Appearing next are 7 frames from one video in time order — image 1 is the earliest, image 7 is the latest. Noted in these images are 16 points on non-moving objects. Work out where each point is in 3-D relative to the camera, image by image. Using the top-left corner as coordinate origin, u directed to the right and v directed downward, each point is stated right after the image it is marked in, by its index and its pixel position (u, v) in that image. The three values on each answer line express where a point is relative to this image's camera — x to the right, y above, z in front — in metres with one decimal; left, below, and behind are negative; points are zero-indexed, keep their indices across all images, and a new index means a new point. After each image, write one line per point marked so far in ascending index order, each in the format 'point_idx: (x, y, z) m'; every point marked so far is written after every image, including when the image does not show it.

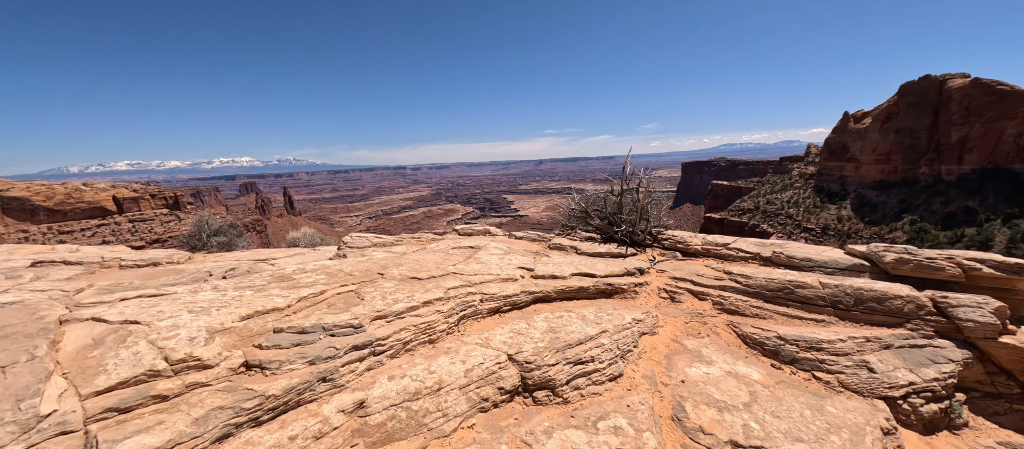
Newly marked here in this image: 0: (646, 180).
0: (+2.4, +0.8, +6.6) m
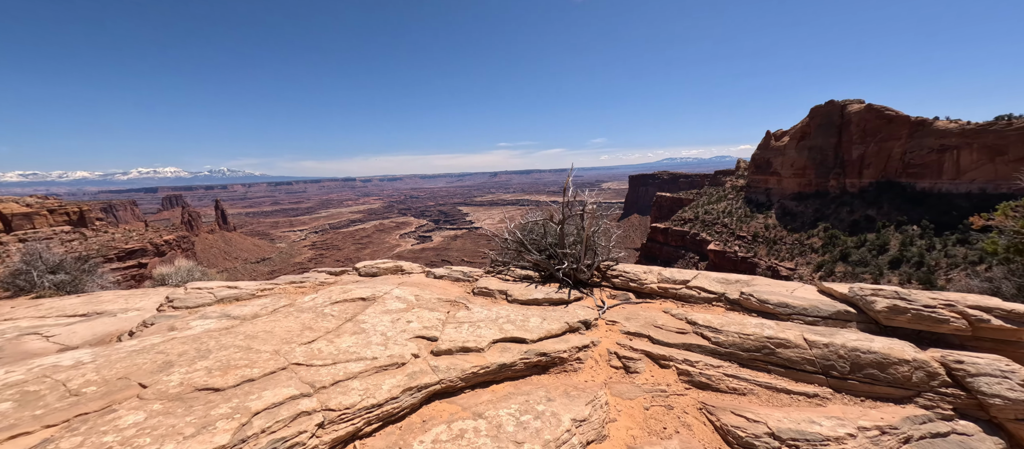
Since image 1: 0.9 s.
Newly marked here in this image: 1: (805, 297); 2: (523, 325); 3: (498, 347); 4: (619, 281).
0: (+1.2, +0.2, +5.4) m
1: (+3.7, -0.9, +4.6) m
2: (+0.1, -1.1, +4.0) m
3: (-0.1, -1.2, +3.6) m
4: (+1.6, -0.8, +5.5) m
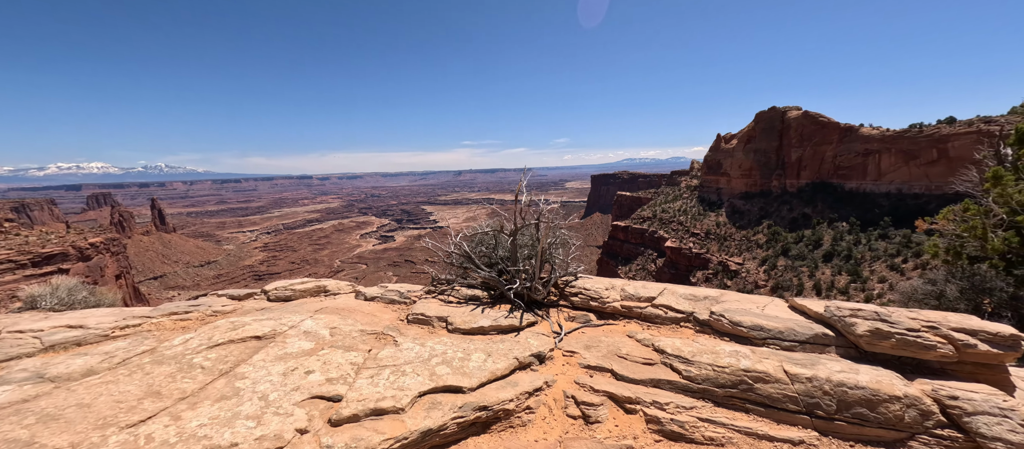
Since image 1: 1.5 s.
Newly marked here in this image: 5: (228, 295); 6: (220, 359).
0: (+0.4, +0.1, +4.7) m
1: (+3.0, -1.0, +4.2) m
2: (-0.5, -1.3, +3.3) m
3: (-0.7, -1.4, +2.8) m
4: (+0.9, -1.0, +4.8) m
5: (-3.6, -0.9, +4.7) m
6: (-2.4, -1.1, +3.0) m
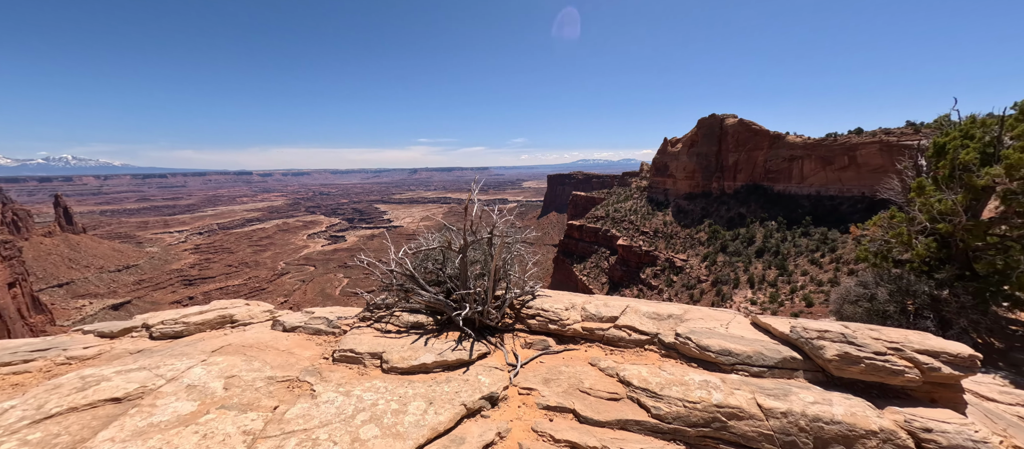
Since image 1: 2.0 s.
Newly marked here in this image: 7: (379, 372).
0: (-0.1, -0.1, +4.2) m
1: (+2.5, -1.2, +3.9) m
2: (-0.9, -1.4, +2.7) m
3: (-1.0, -1.5, +2.2) m
4: (+0.3, -1.1, +4.4) m
5: (-4.2, -1.1, +3.7) m
6: (-2.7, -1.3, +2.2) m
7: (-1.2, -1.3, +3.3) m
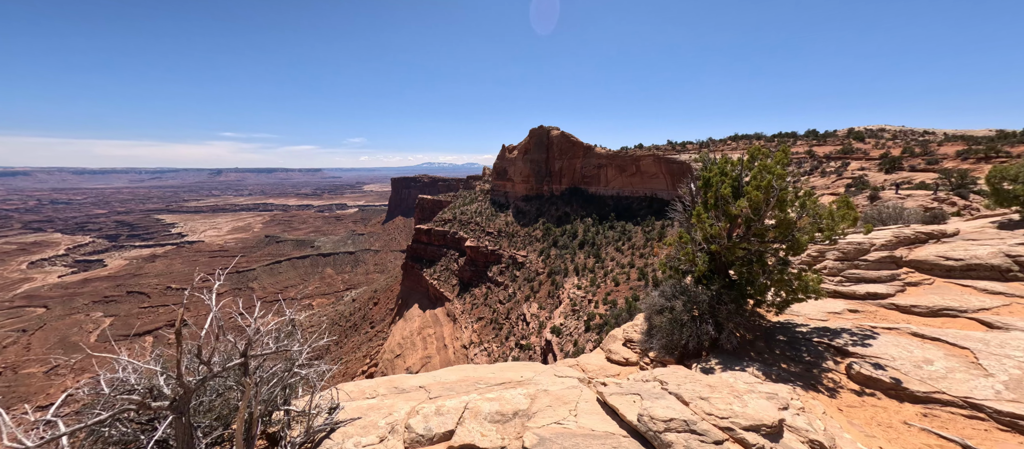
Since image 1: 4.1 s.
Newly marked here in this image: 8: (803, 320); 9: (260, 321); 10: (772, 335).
0: (-1.8, -0.9, +2.6) m
1: (+0.8, -1.9, +3.4) m
2: (-1.8, -2.3, +0.9) m
3: (-1.7, -2.4, +0.4) m
4: (-1.4, -2.0, +2.9) m
5: (-5.3, -2.1, +0.5) m
6: (-3.3, -2.2, -0.3) m
7: (-2.4, -2.2, +1.4) m
8: (+7.6, -2.5, +9.6) m
9: (-2.0, -0.8, +2.9) m
10: (+6.5, -2.8, +9.2) m
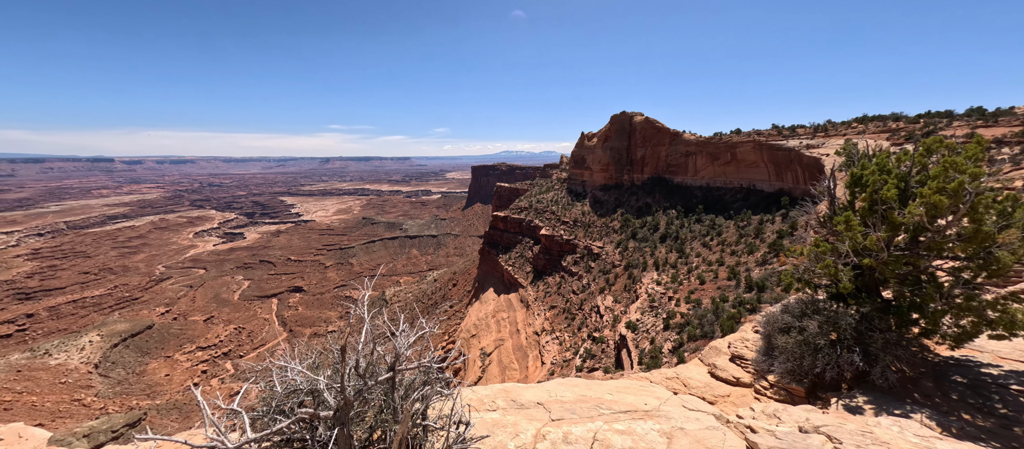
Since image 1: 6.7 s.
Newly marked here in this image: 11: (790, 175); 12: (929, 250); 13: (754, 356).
0: (-0.7, -1.0, +2.5) m
1: (+1.9, -2.1, +2.8) m
2: (-1.1, -2.5, +0.9) m
3: (-1.2, -2.6, +0.4) m
4: (-0.3, -2.1, +2.8) m
5: (-4.6, -2.1, +1.3) m
6: (-2.8, -2.3, +0.1) m
7: (-1.6, -2.4, +1.5) m
8: (+9.9, -2.8, +7.5) m
9: (-0.8, -0.9, +2.9) m
10: (+8.7, -3.0, +7.4) m
11: (+12.1, +2.1, +16.0) m
12: (+8.5, -0.5, +7.5) m
13: (+5.5, -3.0, +8.4) m
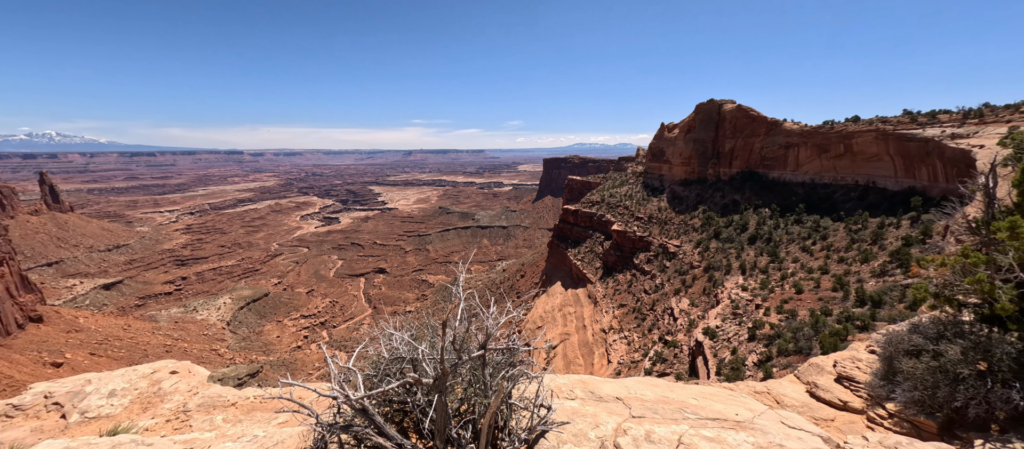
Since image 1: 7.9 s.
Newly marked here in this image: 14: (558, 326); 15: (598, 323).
0: (-0.1, -1.0, +2.7) m
1: (+2.5, -2.1, +2.5) m
2: (-0.8, -2.4, +1.2) m
3: (-1.0, -2.5, +0.7) m
4: (+0.3, -2.0, +2.9) m
5: (-4.1, -1.9, +2.2) m
6: (-2.7, -2.2, +0.7) m
7: (-1.2, -2.2, +1.8) m
8: (+11.2, -3.0, +5.6) m
9: (-0.1, -0.8, +3.1) m
10: (+10.0, -3.2, +5.7) m
11: (+15.1, +2.0, +13.4) m
12: (+9.9, -0.7, +5.8) m
13: (+7.1, -3.0, +7.3) m
14: (+2.5, -5.1, +18.6) m
15: (+4.2, -4.6, +17.2) m
